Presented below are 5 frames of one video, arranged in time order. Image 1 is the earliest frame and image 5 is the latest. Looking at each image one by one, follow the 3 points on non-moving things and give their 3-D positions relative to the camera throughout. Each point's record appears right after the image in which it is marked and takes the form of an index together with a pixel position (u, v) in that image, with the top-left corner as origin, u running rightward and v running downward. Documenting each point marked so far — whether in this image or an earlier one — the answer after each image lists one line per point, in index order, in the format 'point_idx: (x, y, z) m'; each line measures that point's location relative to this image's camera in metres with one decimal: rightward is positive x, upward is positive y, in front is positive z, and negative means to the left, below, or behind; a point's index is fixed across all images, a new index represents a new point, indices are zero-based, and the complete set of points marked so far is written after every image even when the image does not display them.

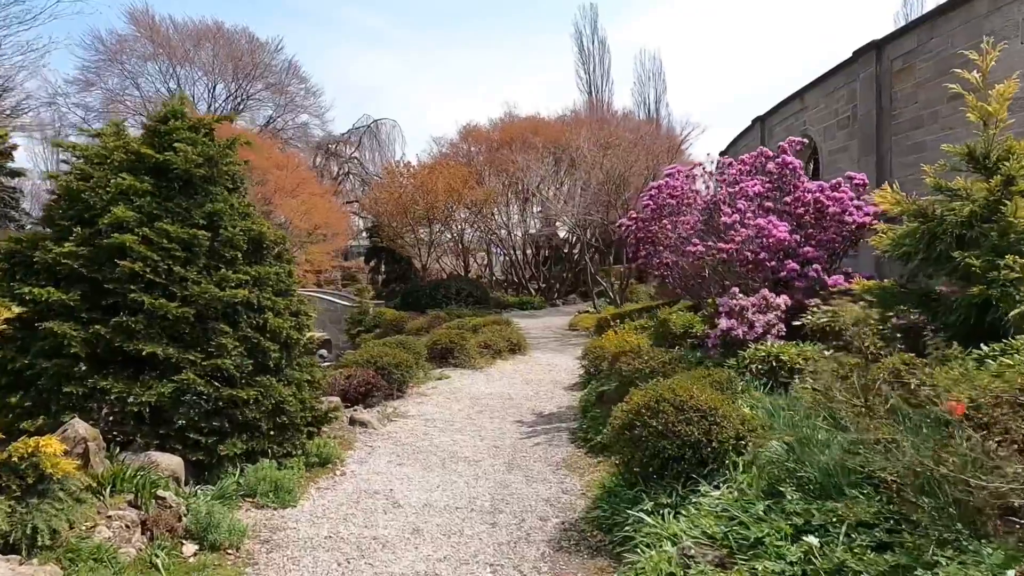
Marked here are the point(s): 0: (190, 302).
0: (-1.9, -0.1, +3.9) m
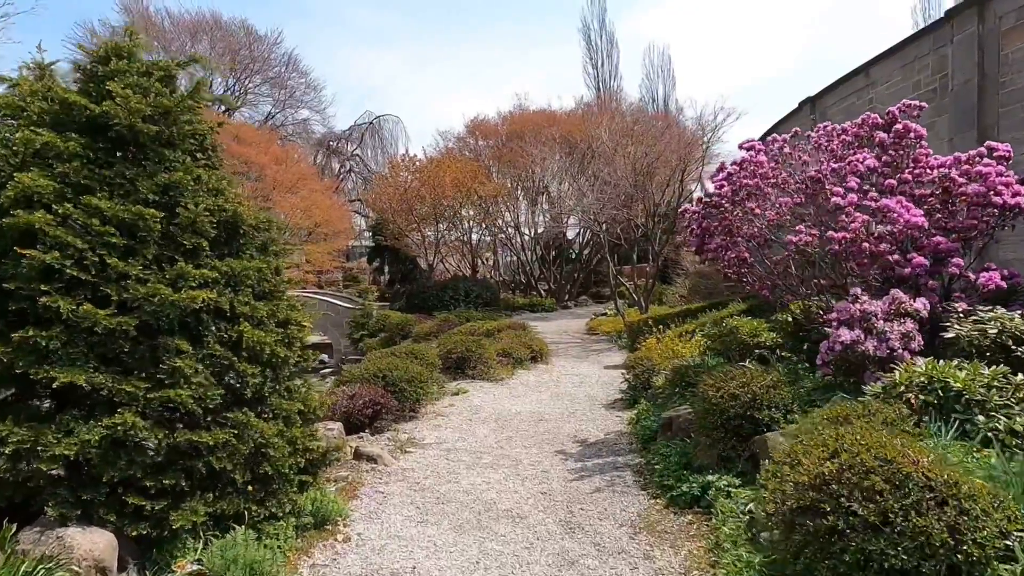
0: (-1.6, -0.1, +2.8) m
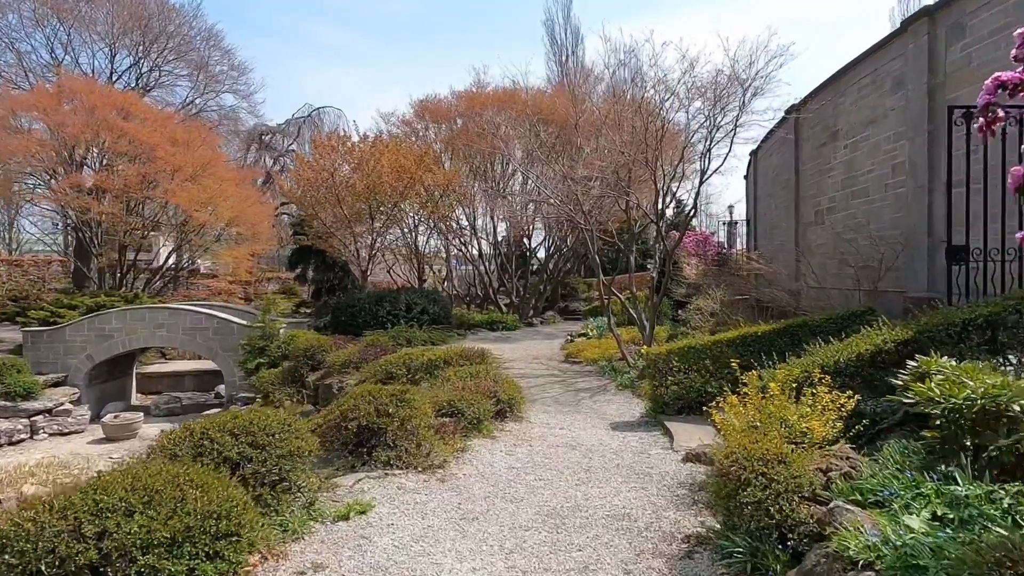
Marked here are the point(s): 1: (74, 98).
0: (-1.5, 0.0, -1.1) m
1: (-10.8, +4.7, +16.4) m
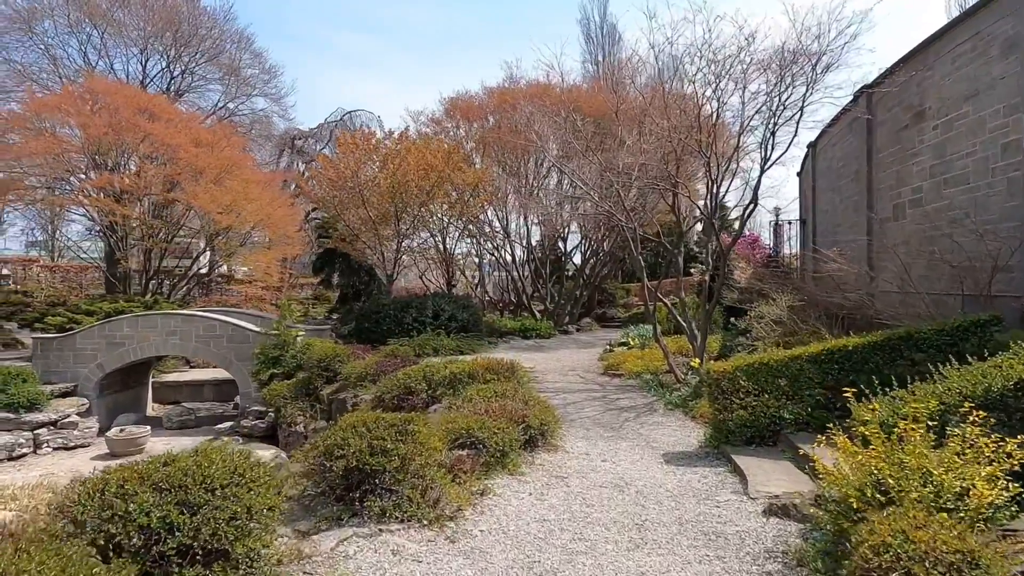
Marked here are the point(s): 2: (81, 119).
0: (-1.7, 0.0, -2.1) m
1: (-10.0, +4.6, +16.0) m
2: (-10.2, +3.9, +15.5) m
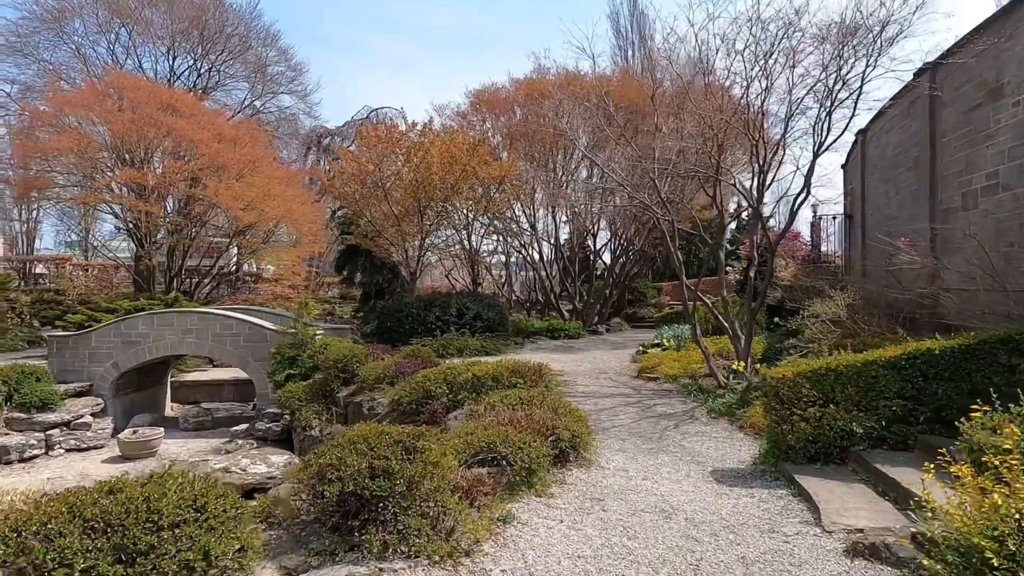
0: (-1.8, +0.1, -2.6) m
1: (-9.3, +4.6, +15.8) m
2: (-9.6, +4.0, +15.3) m
